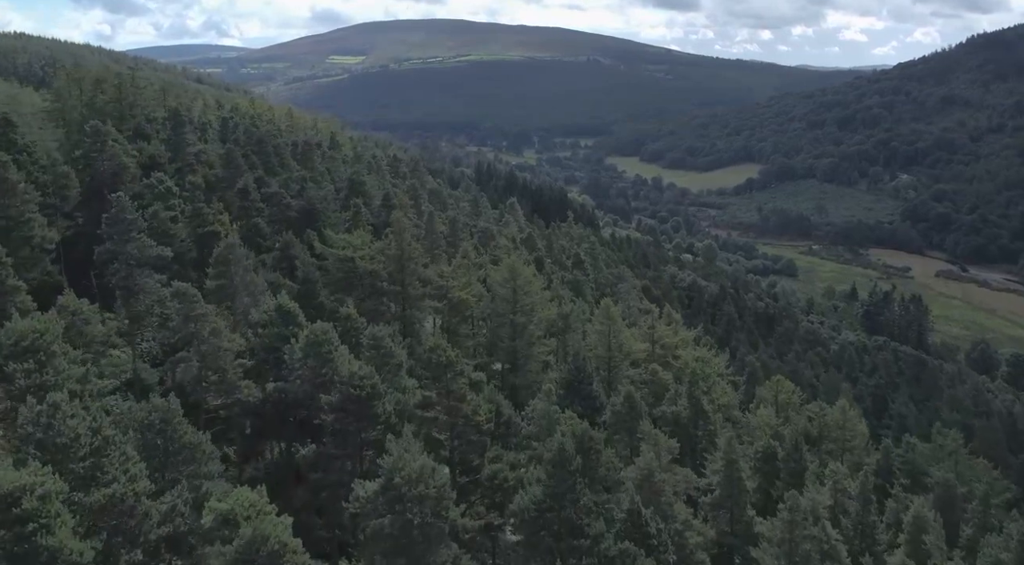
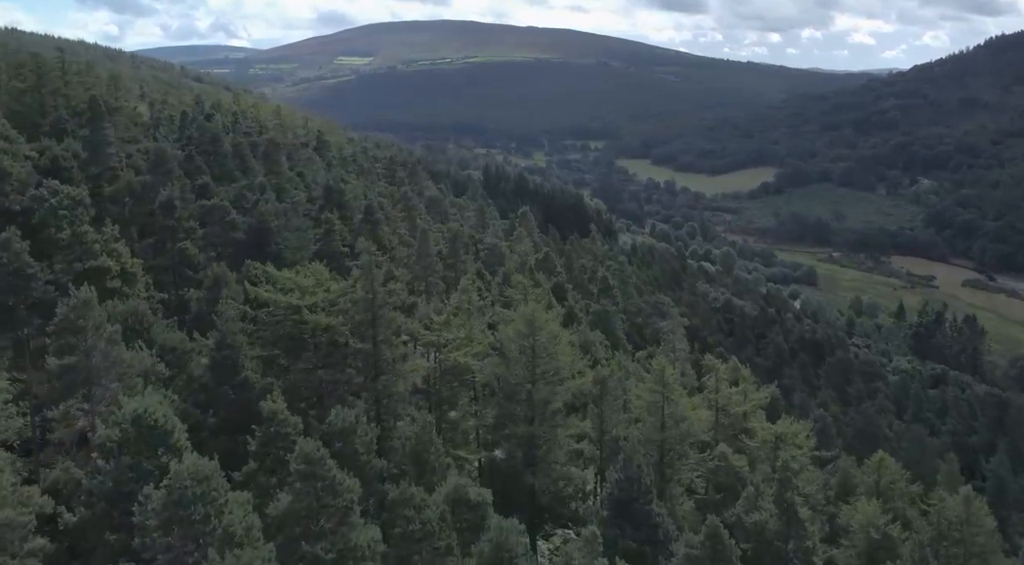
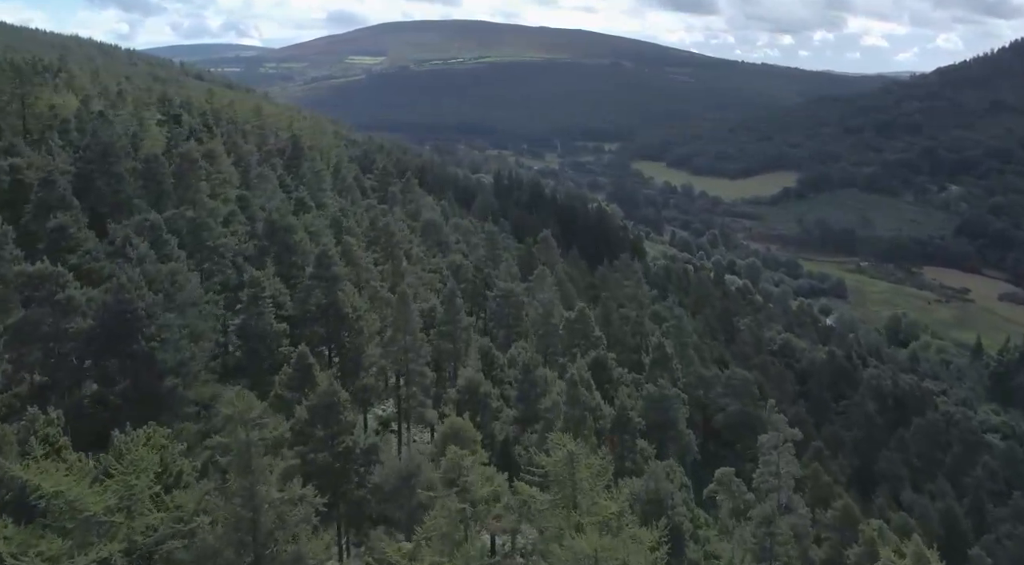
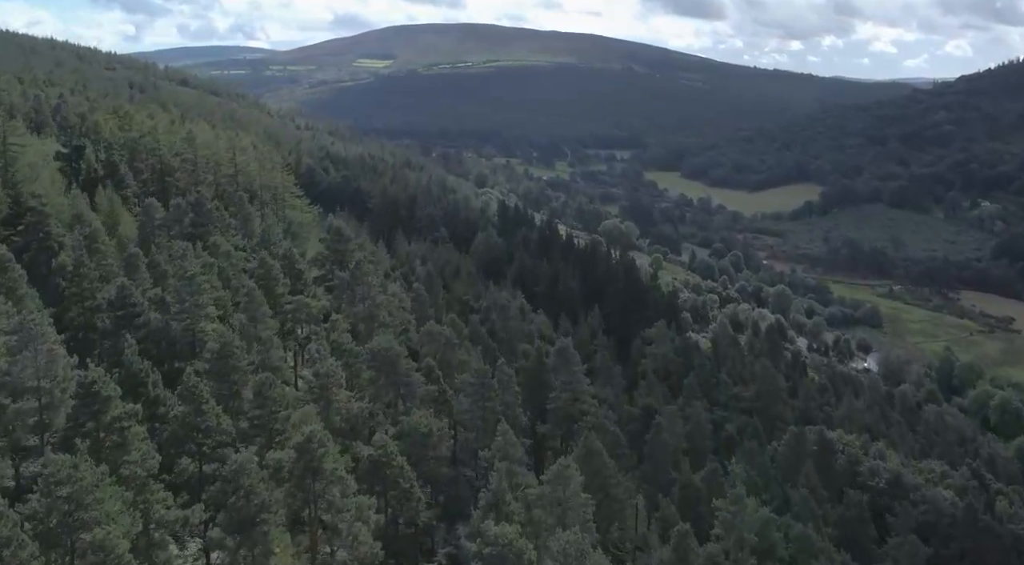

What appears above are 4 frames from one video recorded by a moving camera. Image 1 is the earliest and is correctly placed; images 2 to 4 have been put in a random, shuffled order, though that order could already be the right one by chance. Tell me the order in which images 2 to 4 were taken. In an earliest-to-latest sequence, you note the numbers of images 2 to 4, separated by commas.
2, 3, 4
